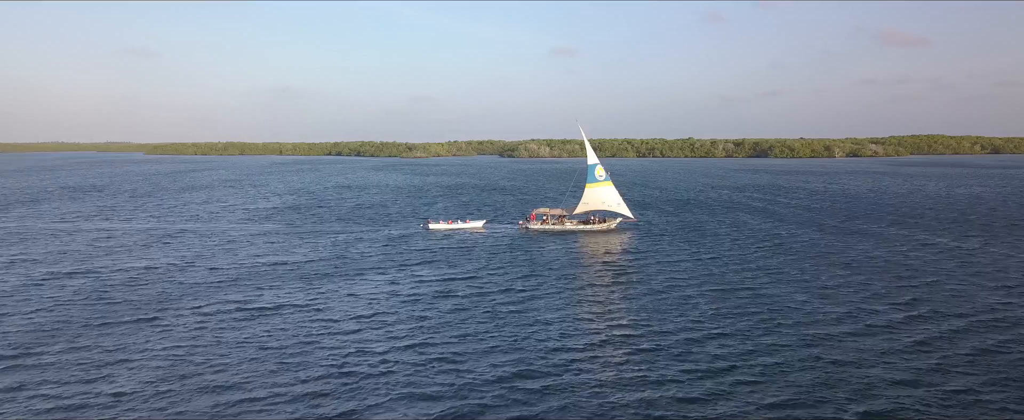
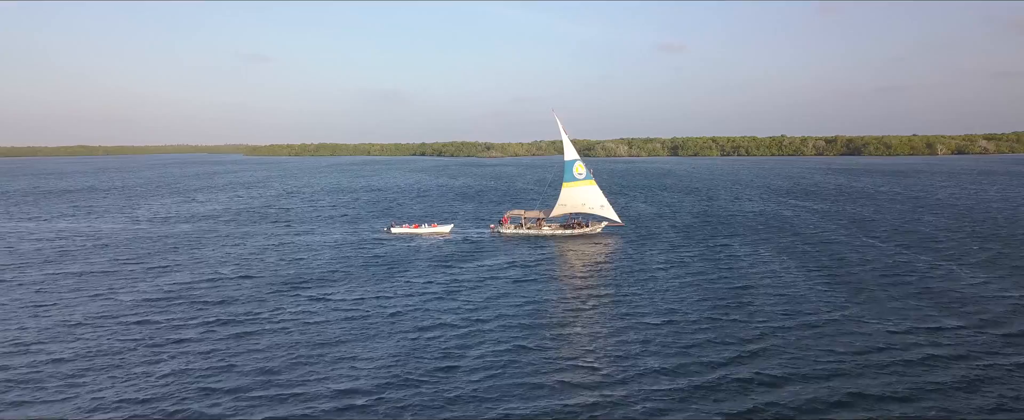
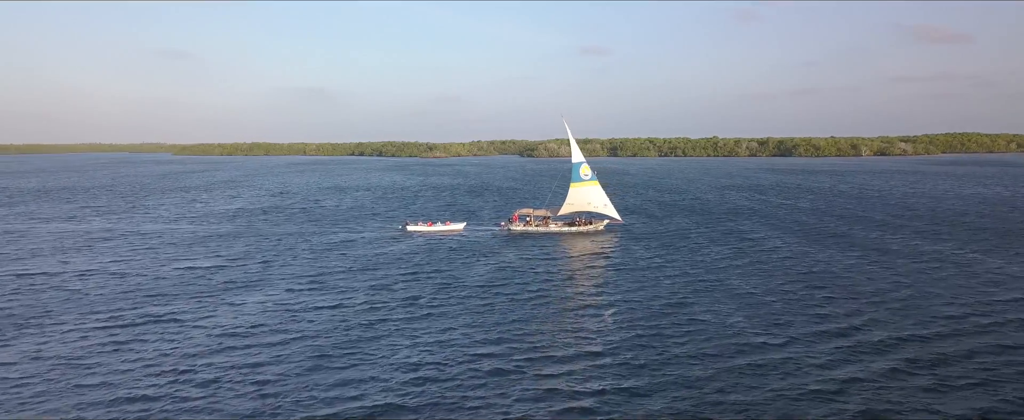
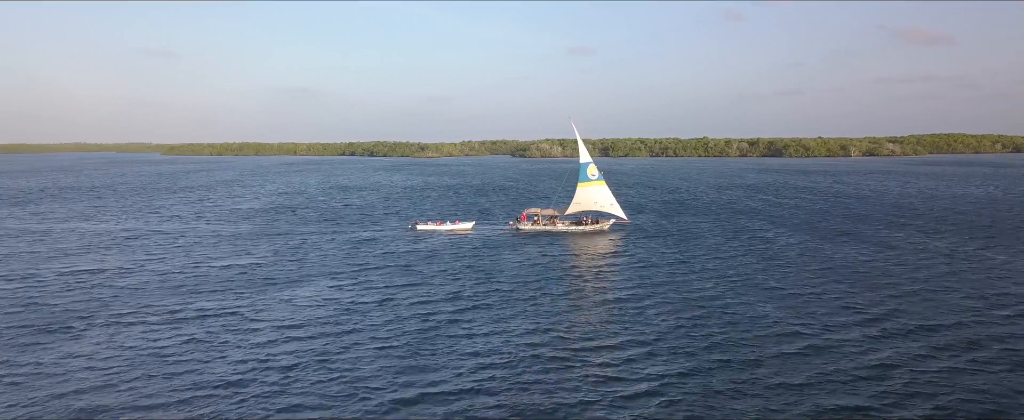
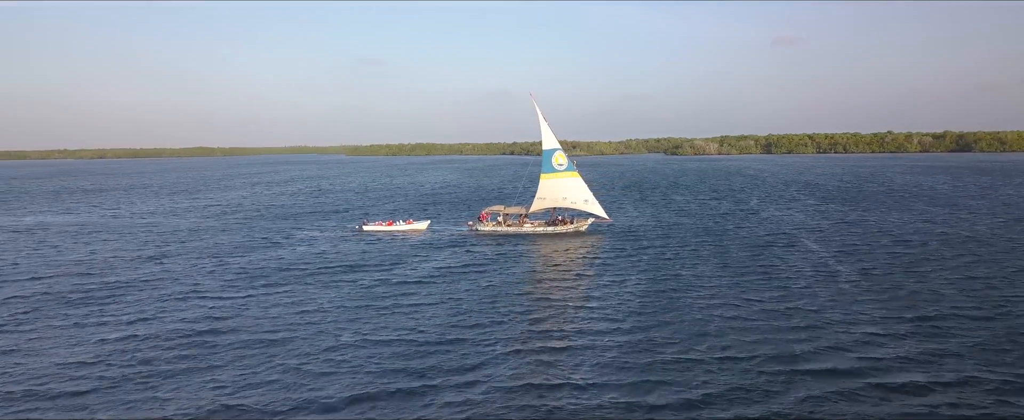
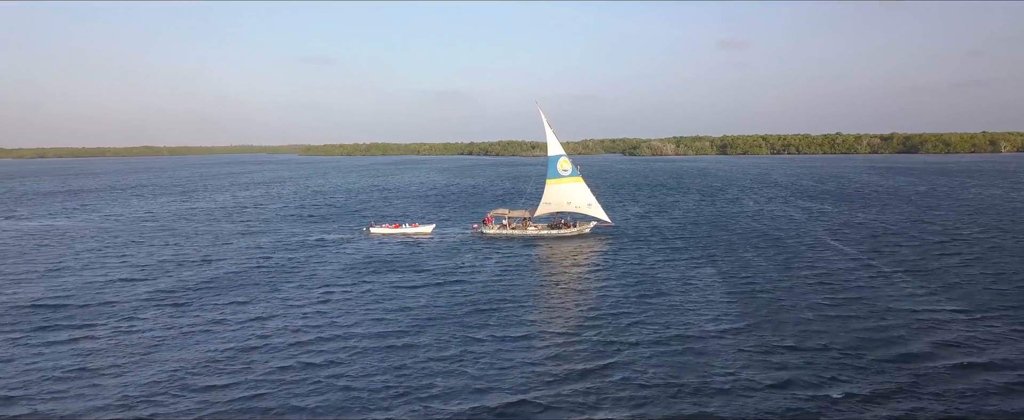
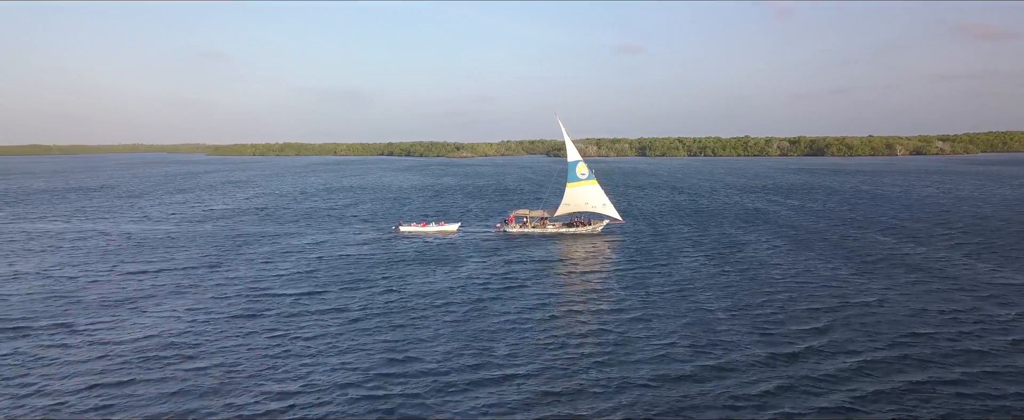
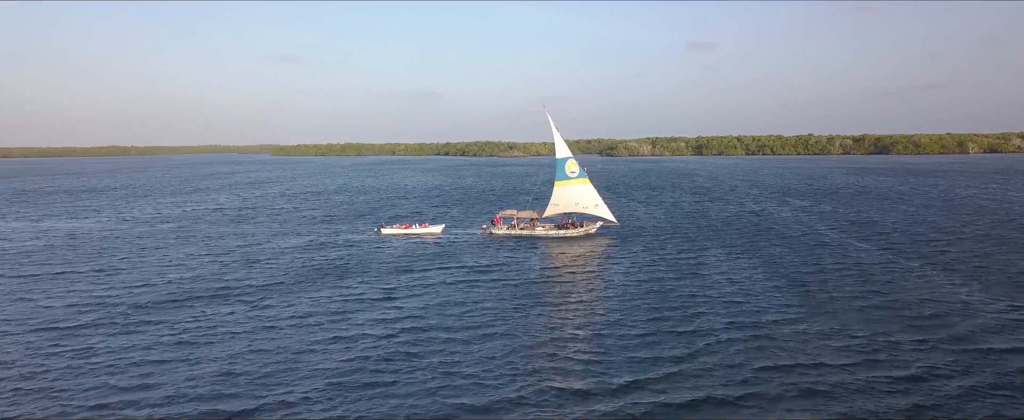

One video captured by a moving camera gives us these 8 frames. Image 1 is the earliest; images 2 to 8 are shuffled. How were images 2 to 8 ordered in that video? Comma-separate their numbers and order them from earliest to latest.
4, 3, 7, 2, 8, 6, 5
